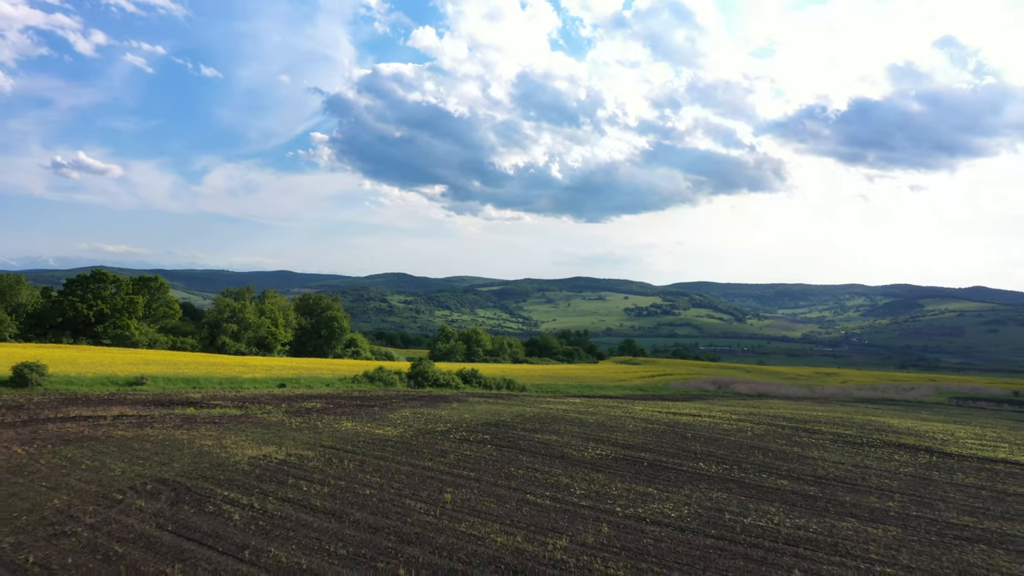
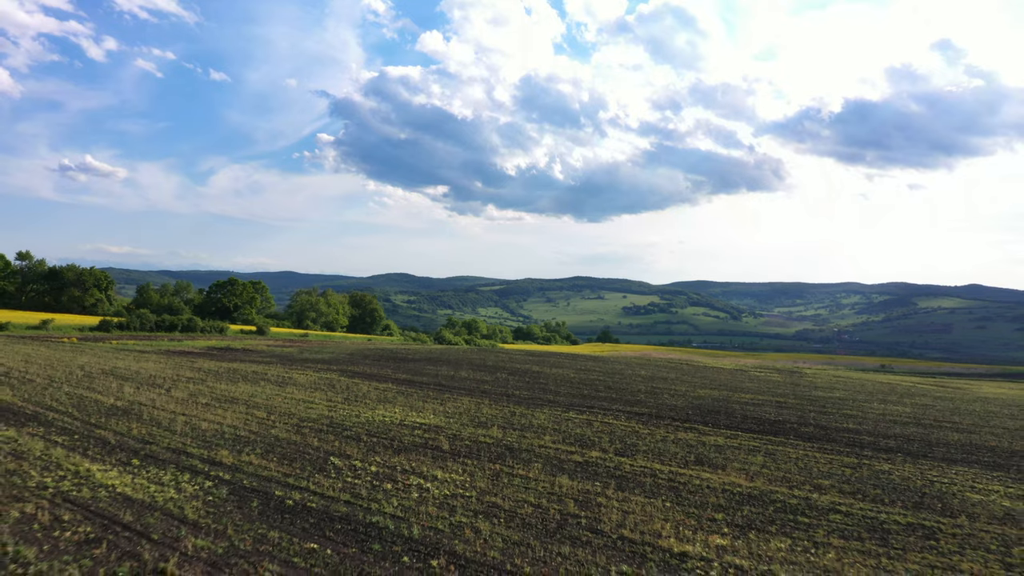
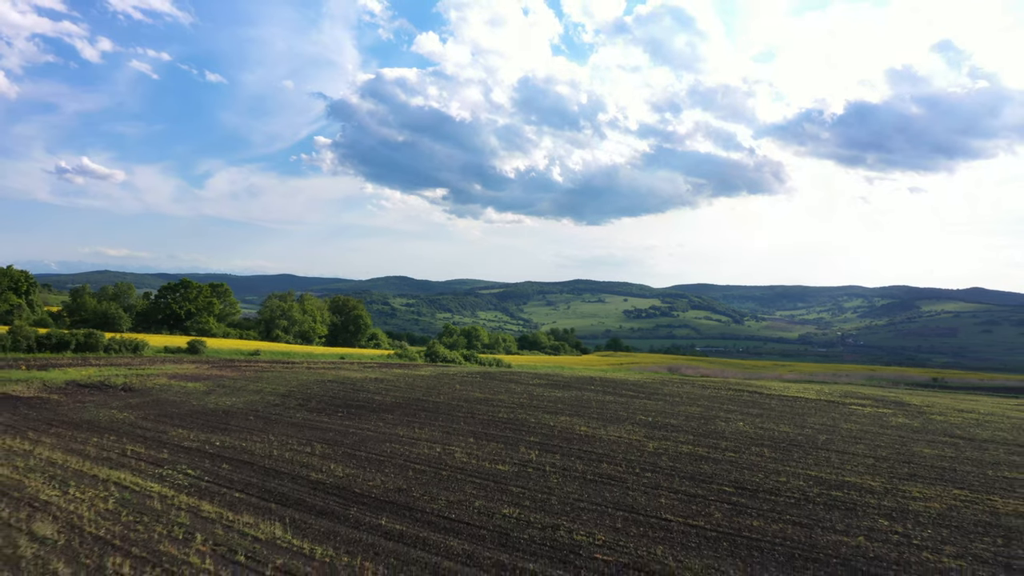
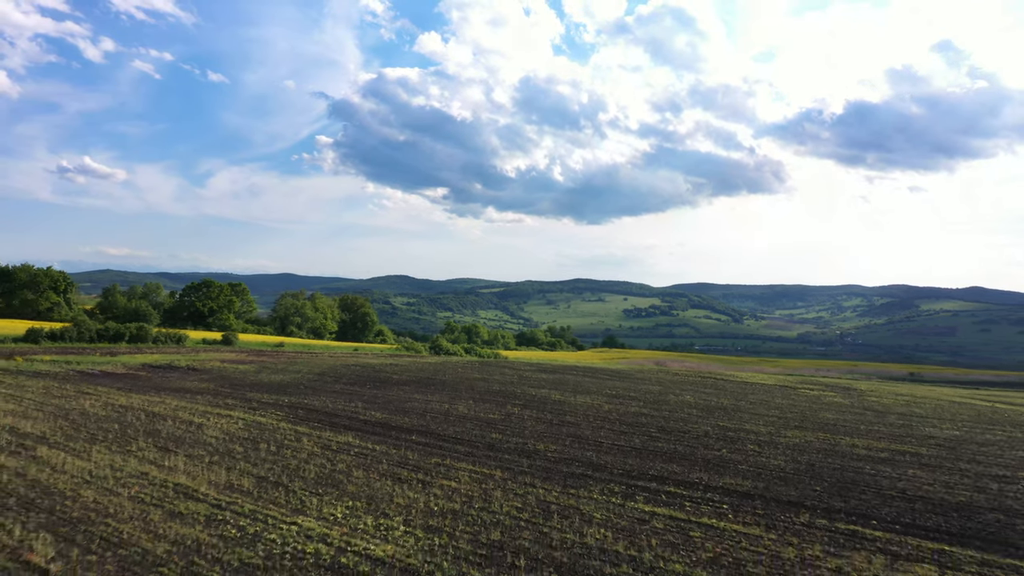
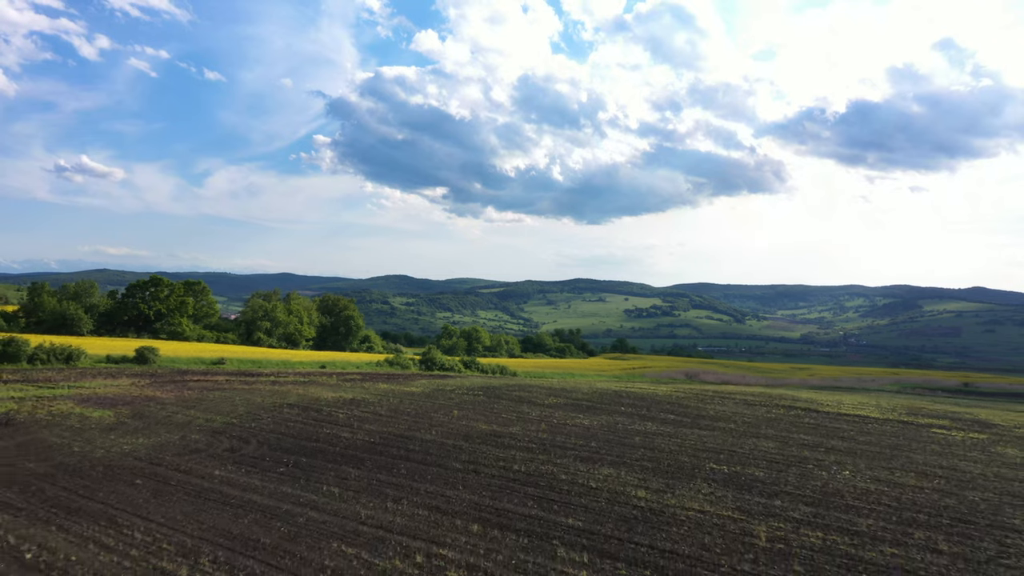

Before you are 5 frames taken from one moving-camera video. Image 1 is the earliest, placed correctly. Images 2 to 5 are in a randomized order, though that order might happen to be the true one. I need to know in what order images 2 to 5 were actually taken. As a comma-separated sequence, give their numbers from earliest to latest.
5, 3, 4, 2
